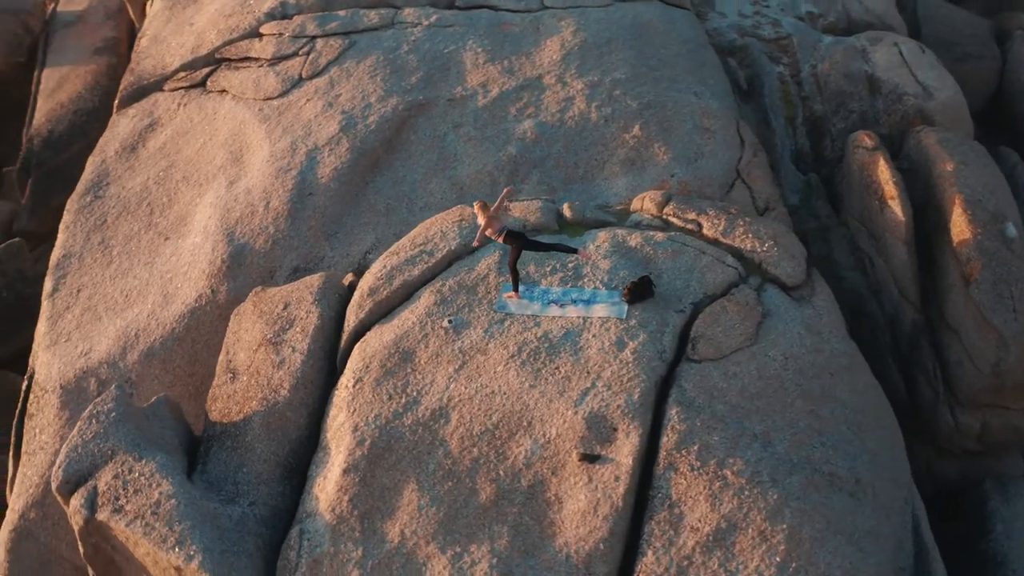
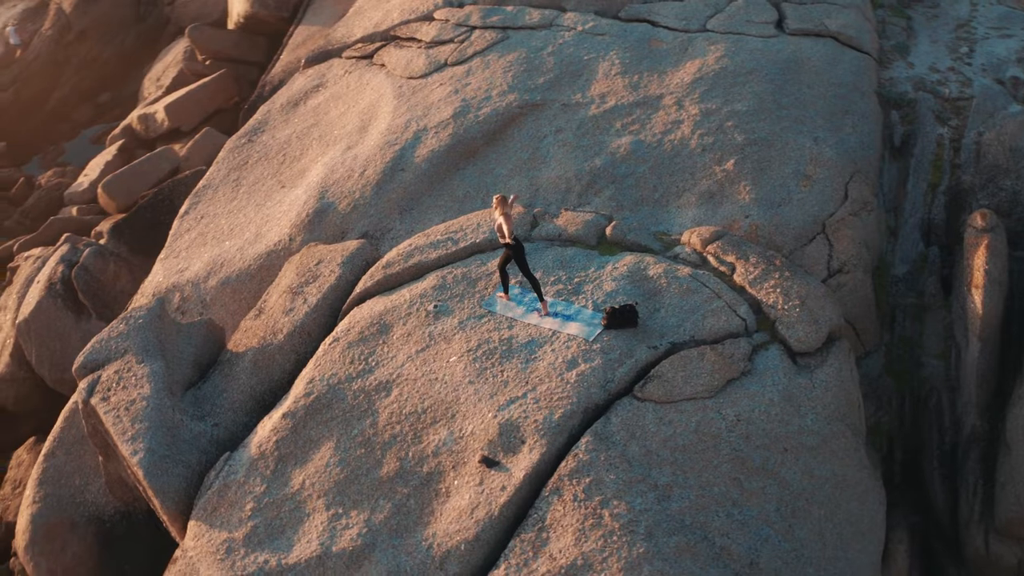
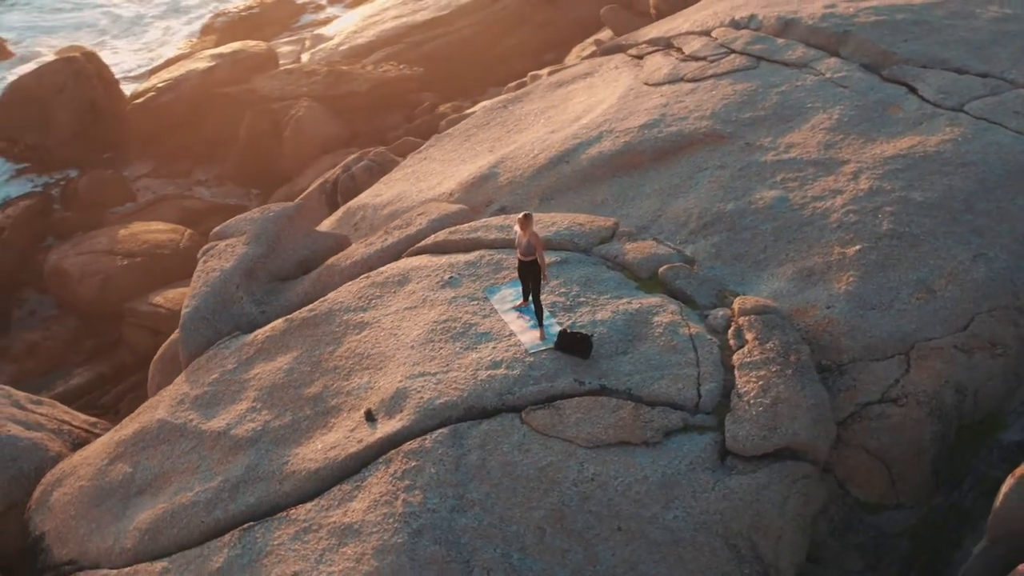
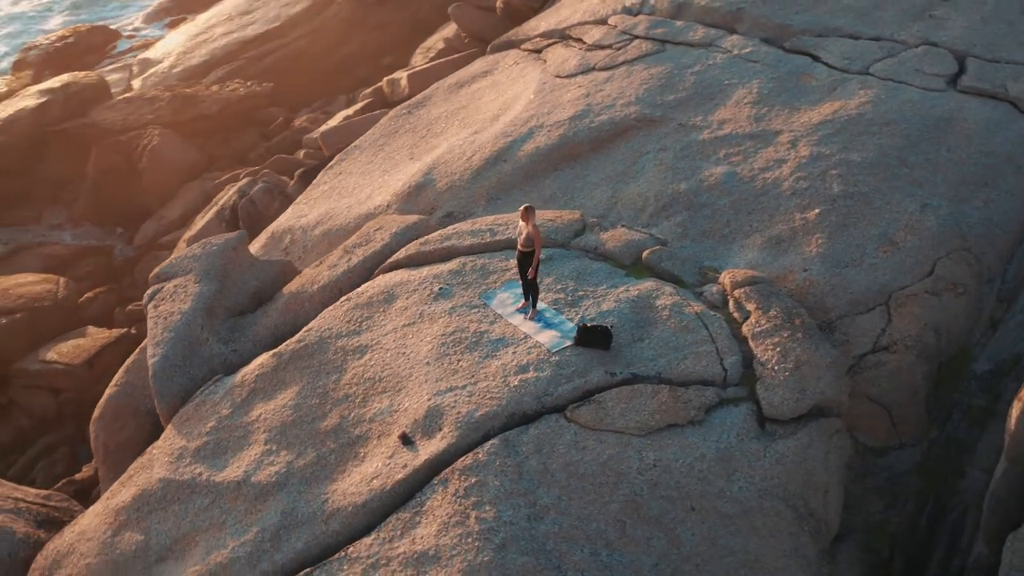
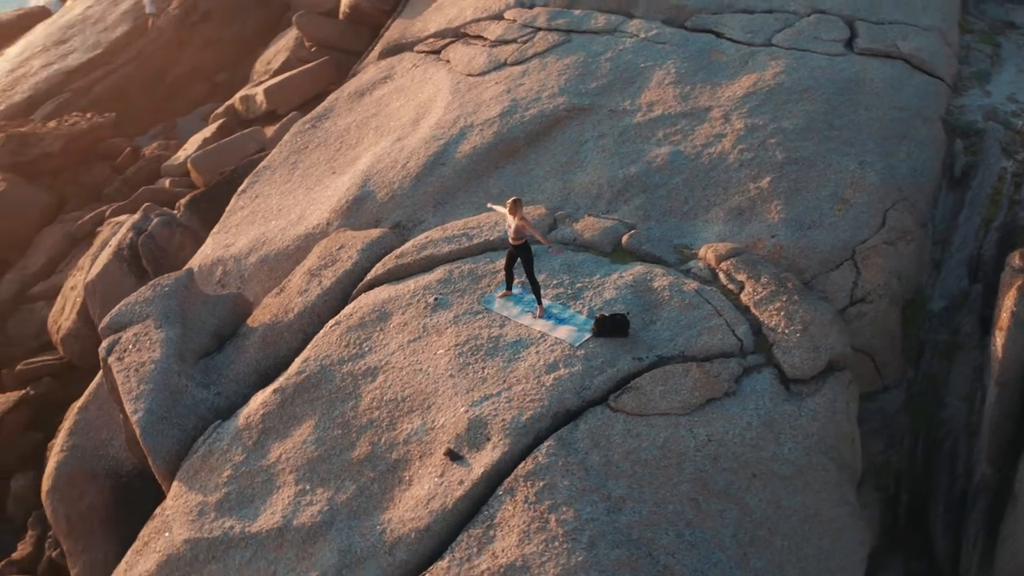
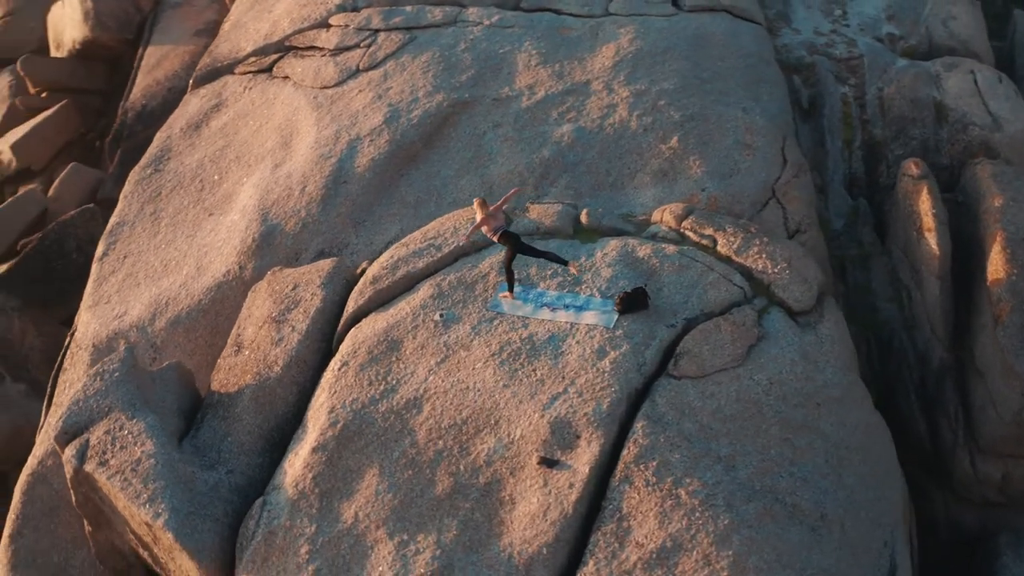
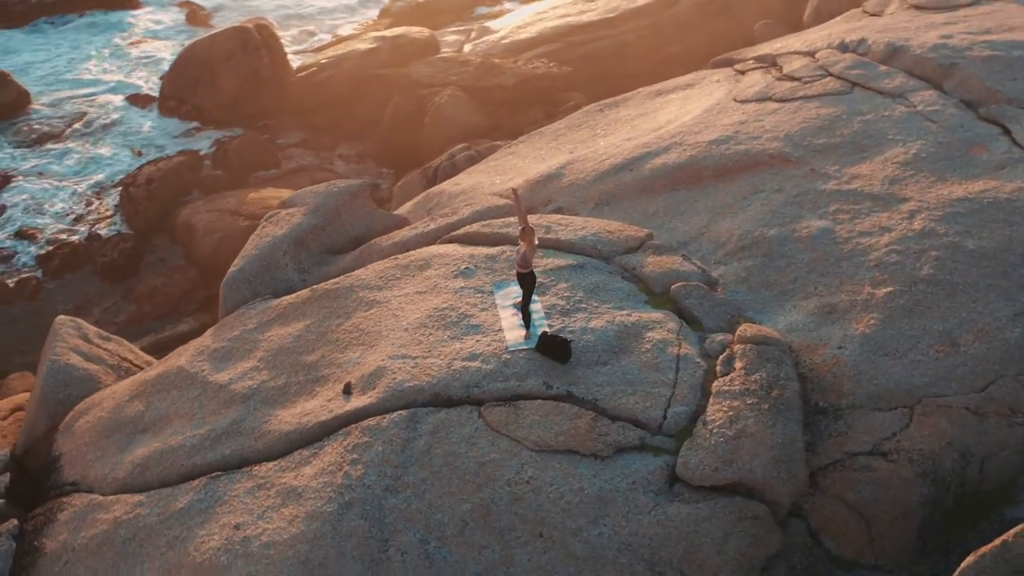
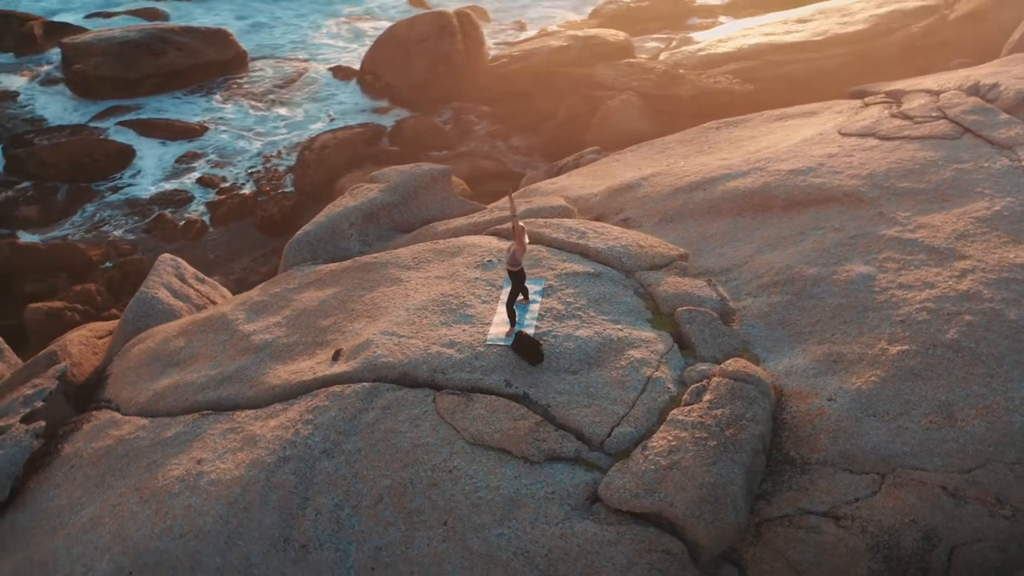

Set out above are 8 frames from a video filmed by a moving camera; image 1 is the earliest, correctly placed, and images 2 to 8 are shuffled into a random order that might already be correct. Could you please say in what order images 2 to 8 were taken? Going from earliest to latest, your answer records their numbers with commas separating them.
6, 2, 5, 4, 3, 7, 8
